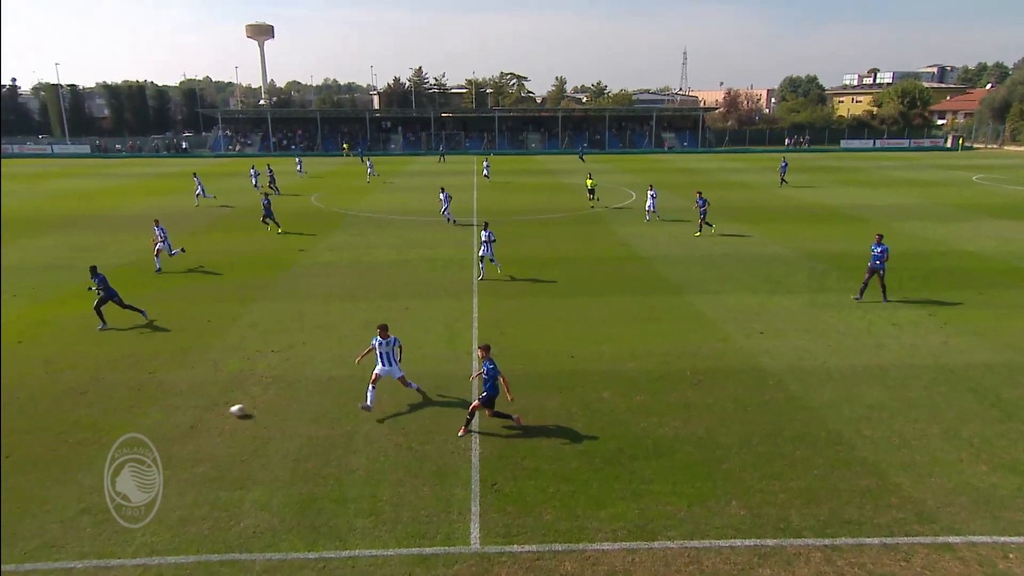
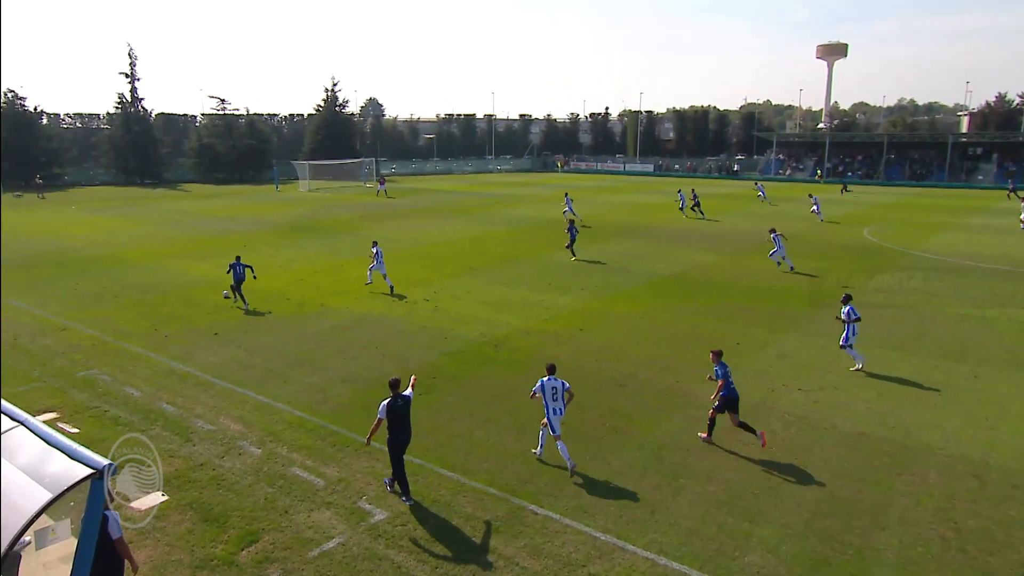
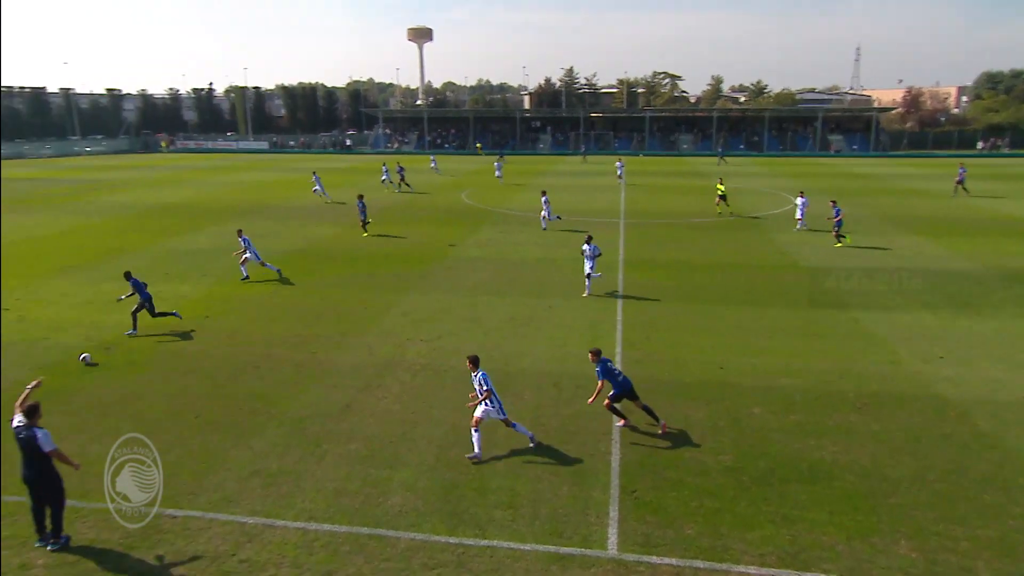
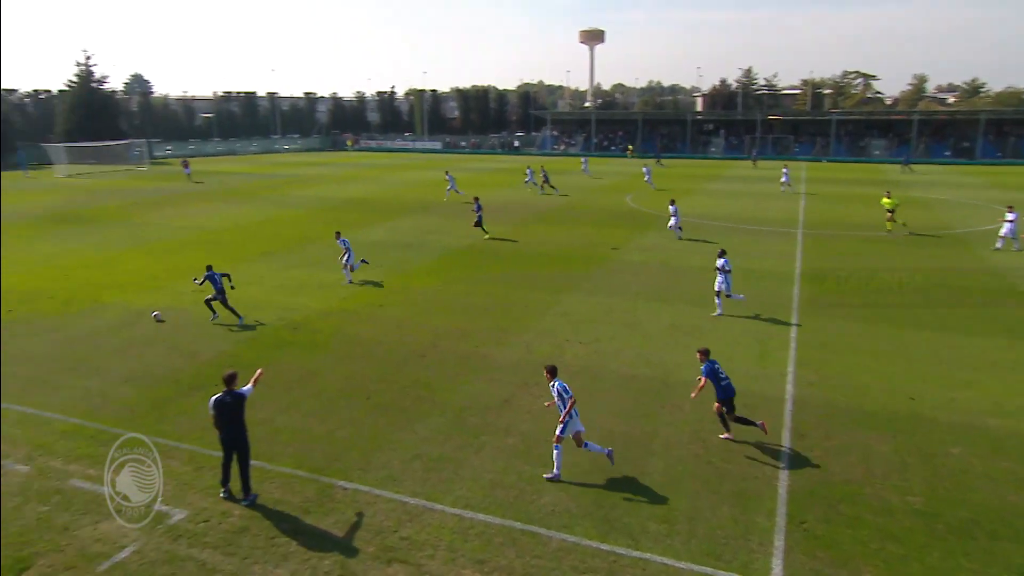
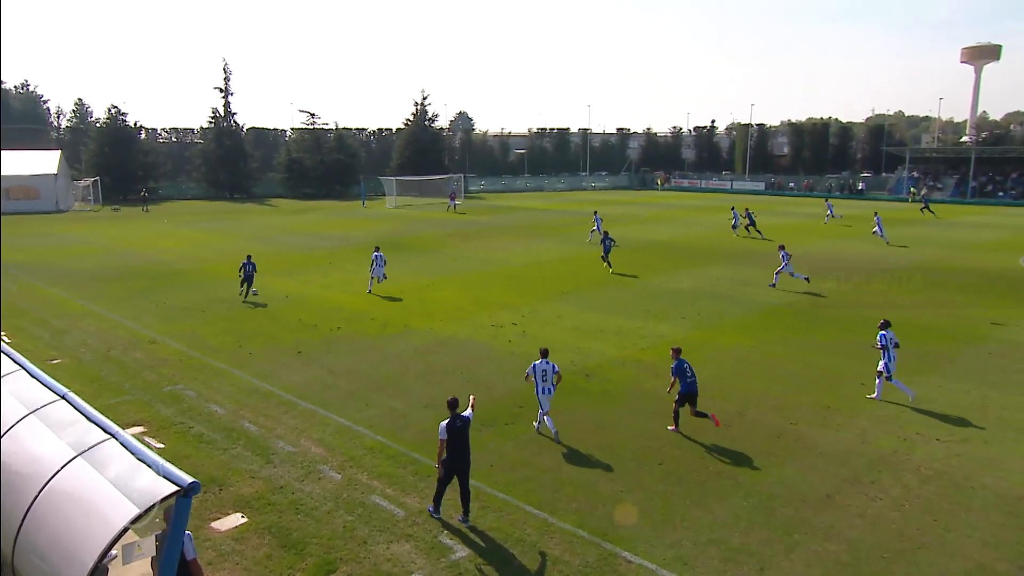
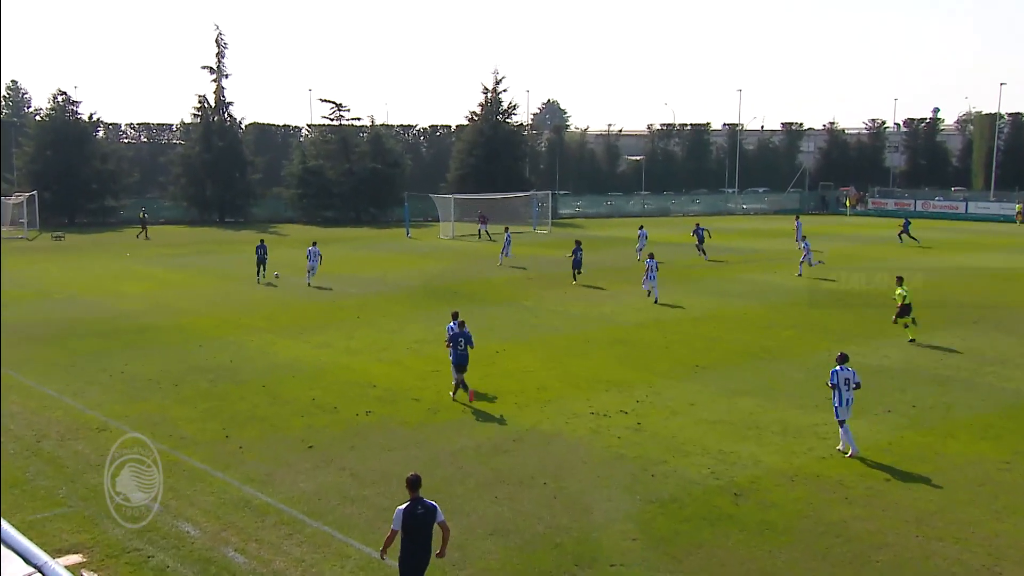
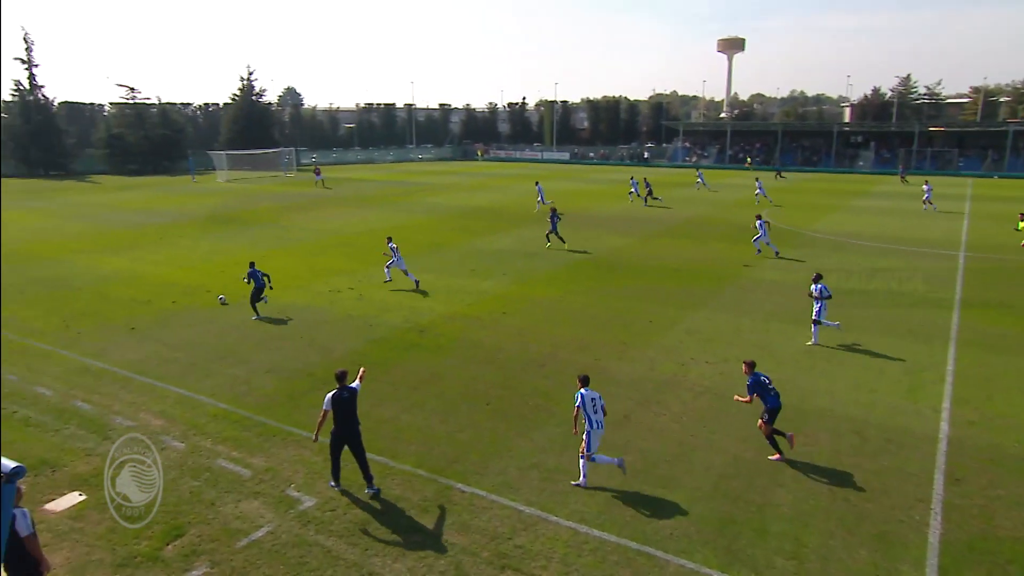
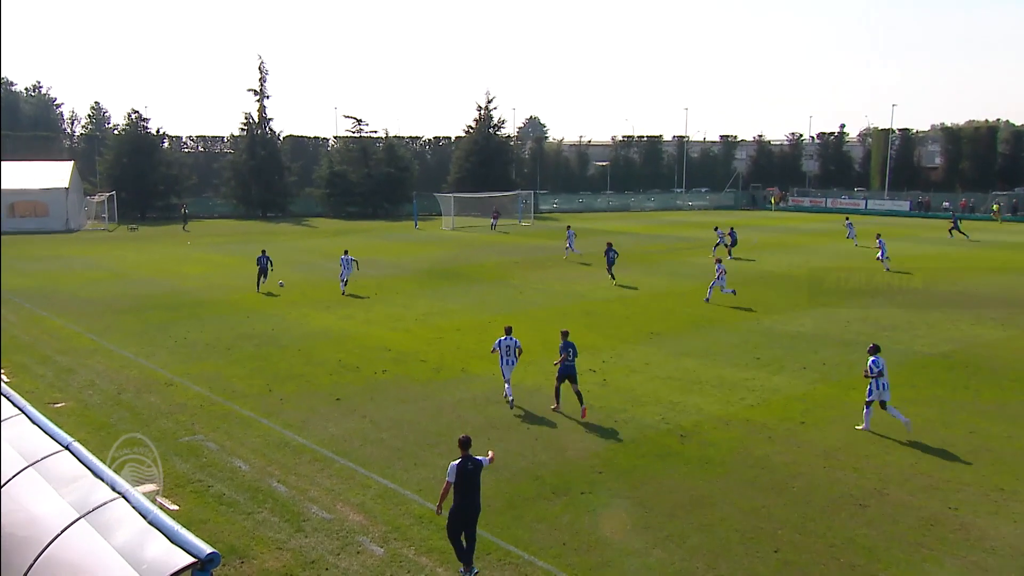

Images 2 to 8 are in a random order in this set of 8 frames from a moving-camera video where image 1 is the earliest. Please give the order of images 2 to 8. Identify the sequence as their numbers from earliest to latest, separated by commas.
3, 4, 7, 2, 5, 8, 6
